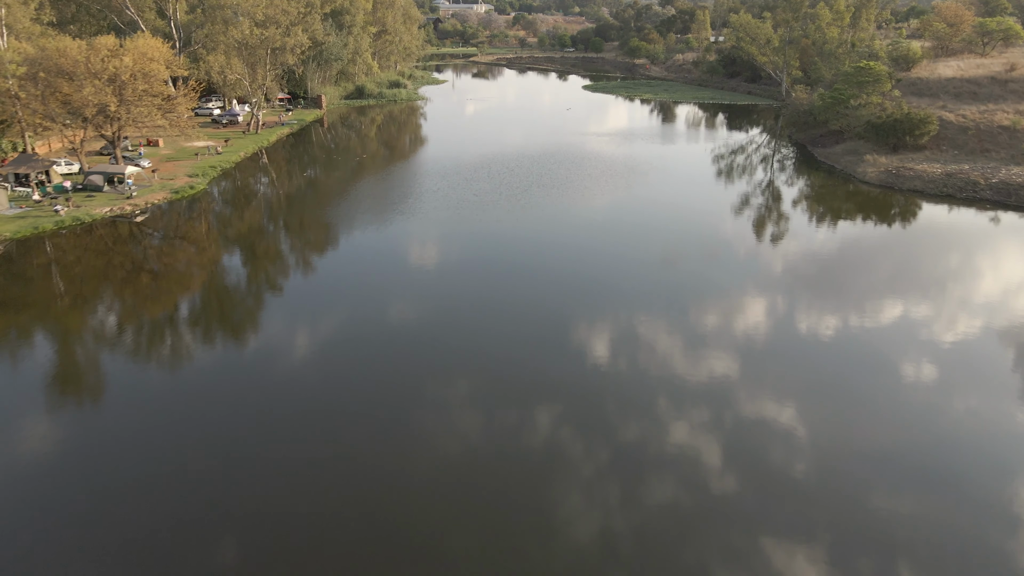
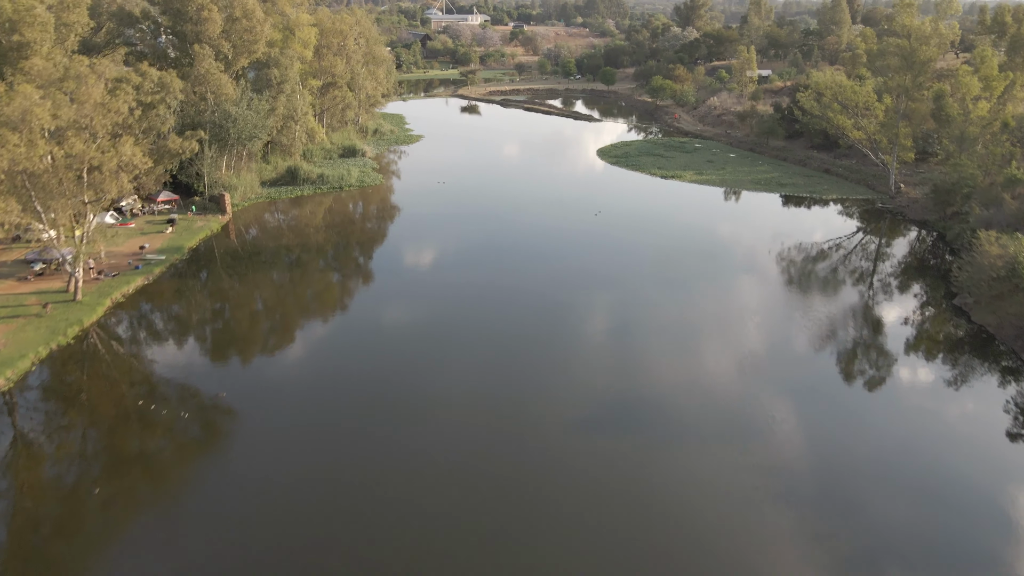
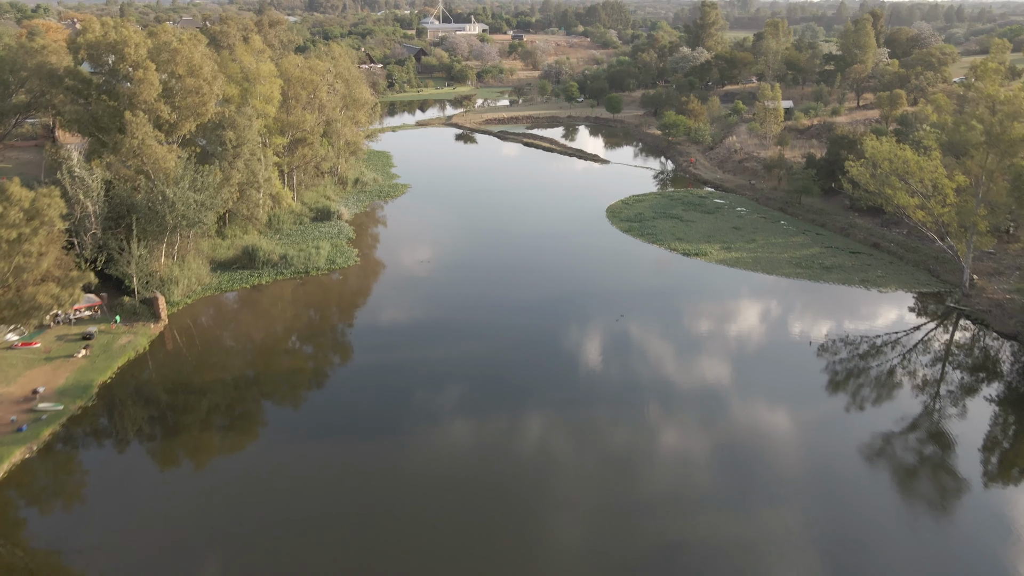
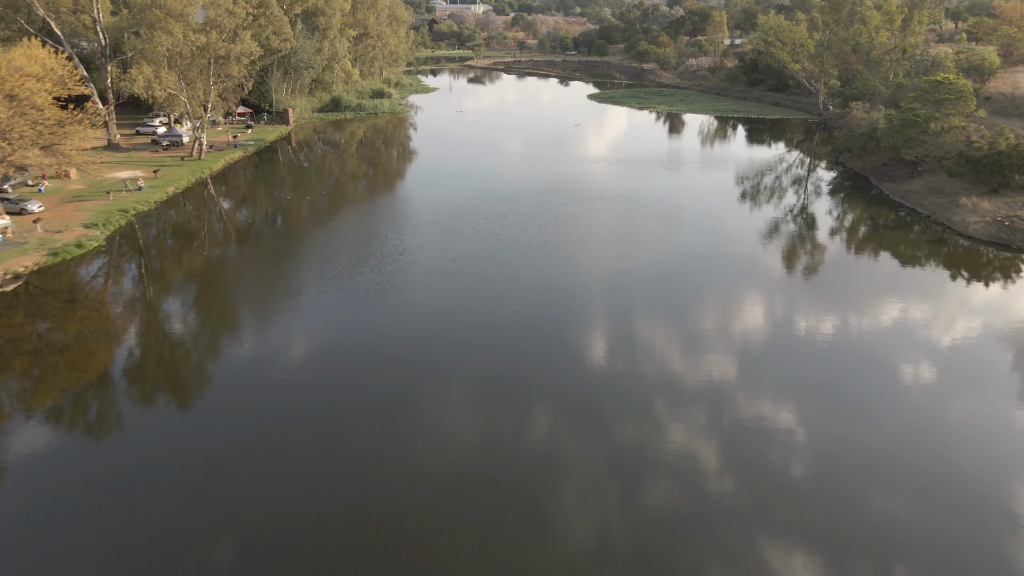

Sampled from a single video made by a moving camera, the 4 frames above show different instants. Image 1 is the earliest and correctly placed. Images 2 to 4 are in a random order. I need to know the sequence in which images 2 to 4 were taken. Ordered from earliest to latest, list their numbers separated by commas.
4, 2, 3
